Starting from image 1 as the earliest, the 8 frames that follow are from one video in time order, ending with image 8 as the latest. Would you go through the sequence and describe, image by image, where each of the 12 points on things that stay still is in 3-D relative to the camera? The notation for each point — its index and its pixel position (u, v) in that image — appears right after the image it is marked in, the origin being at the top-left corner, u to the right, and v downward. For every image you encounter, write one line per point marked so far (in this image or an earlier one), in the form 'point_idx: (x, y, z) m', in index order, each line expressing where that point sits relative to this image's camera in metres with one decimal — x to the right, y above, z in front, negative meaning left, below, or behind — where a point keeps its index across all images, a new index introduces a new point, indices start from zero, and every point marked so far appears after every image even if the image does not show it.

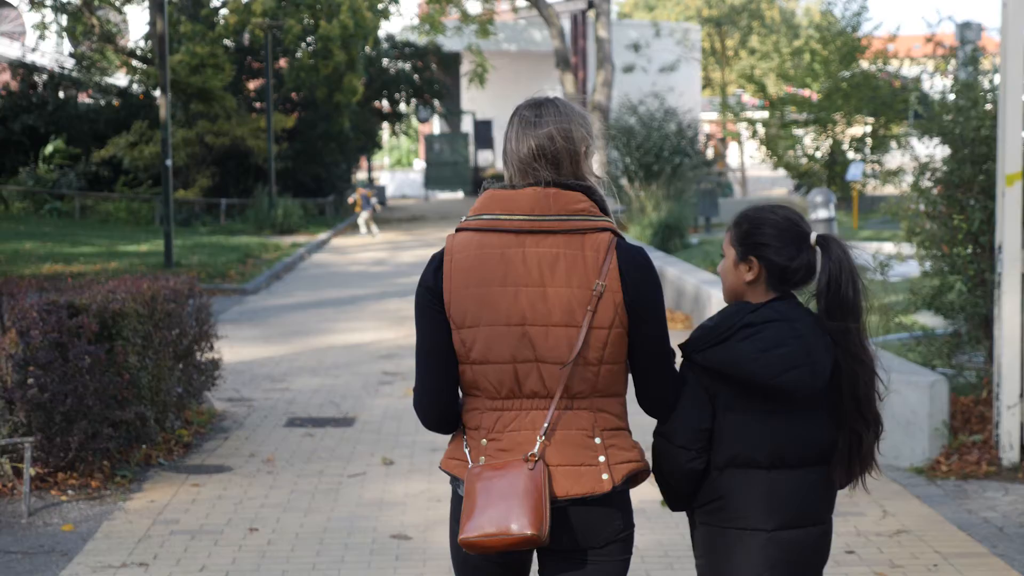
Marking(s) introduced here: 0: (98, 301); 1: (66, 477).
0: (-1.7, -0.1, +6.9) m
1: (-1.9, -0.8, +6.8) m
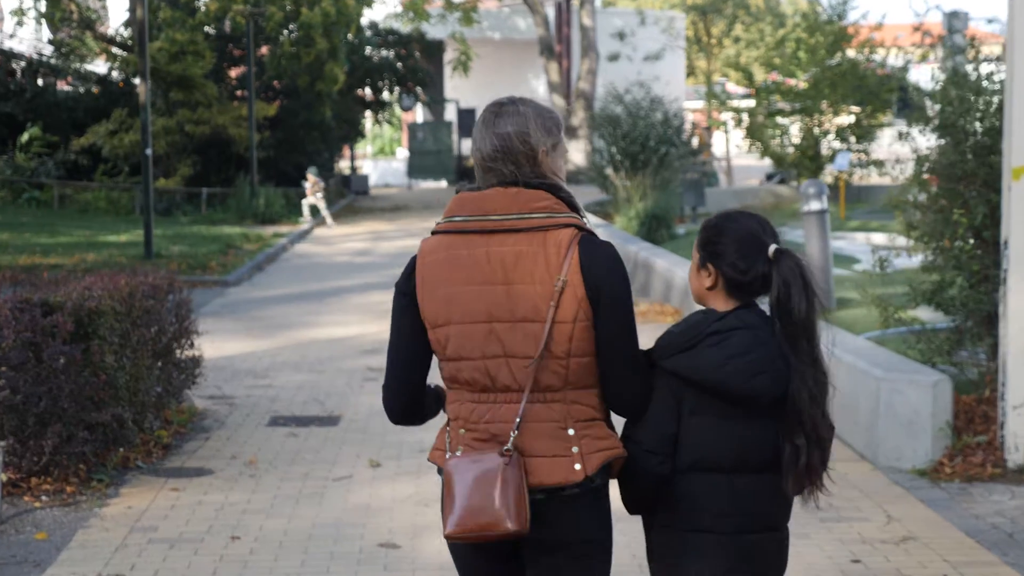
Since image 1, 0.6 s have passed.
0: (-1.8, 0.0, +6.6) m
1: (-1.9, -0.8, +6.6) m
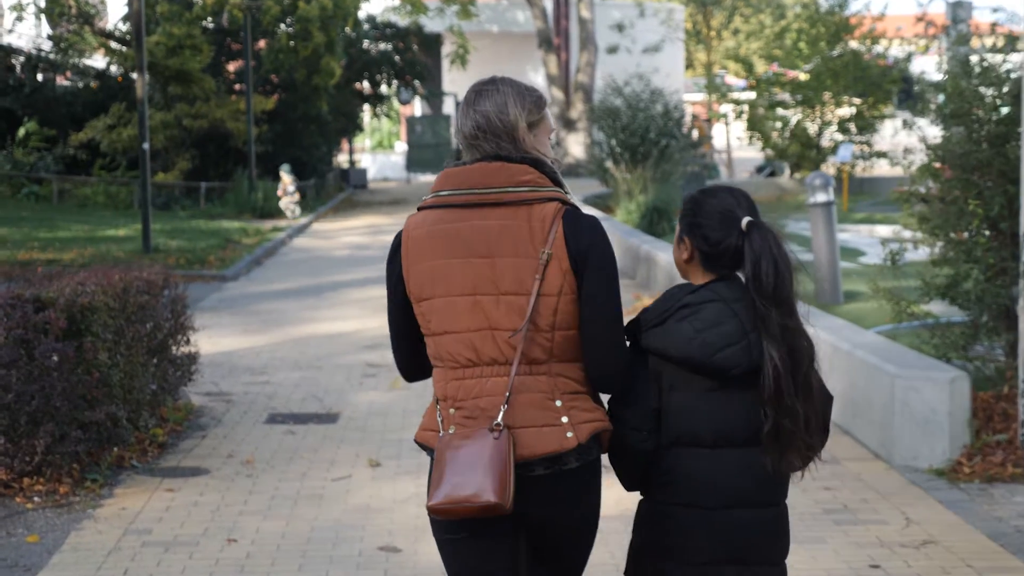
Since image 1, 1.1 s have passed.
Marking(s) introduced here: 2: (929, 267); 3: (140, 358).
0: (-1.8, 0.0, +6.4) m
1: (-1.9, -0.8, +6.4) m
2: (+2.1, +0.1, +8.3) m
3: (-1.7, -0.3, +7.3) m
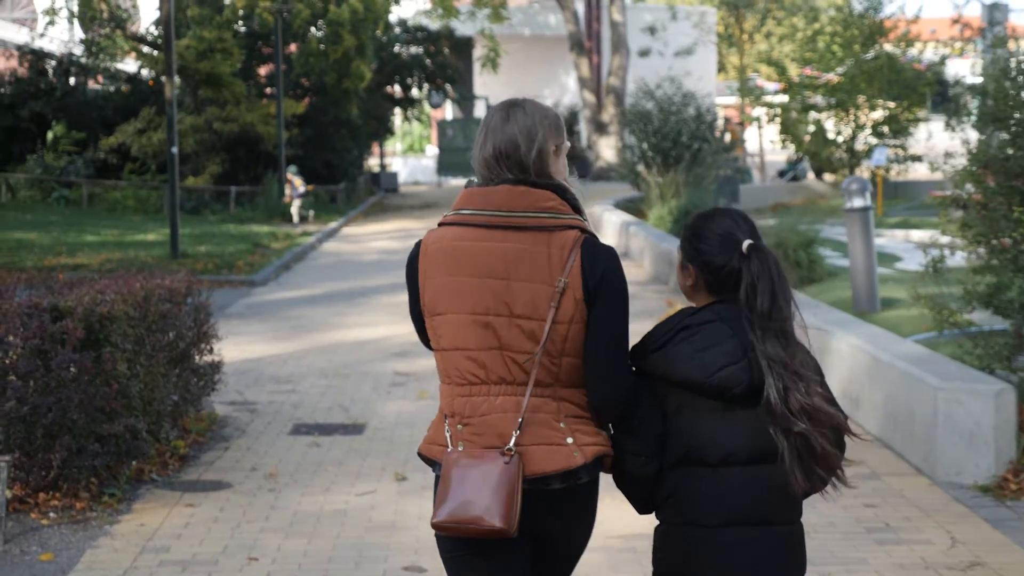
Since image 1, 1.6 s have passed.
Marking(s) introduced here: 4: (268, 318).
0: (-1.6, -0.1, +6.3) m
1: (-1.8, -0.8, +6.3) m
2: (+2.3, +0.1, +8.1) m
3: (-1.5, -0.4, +7.1) m
4: (-2.0, -0.3, +13.7) m
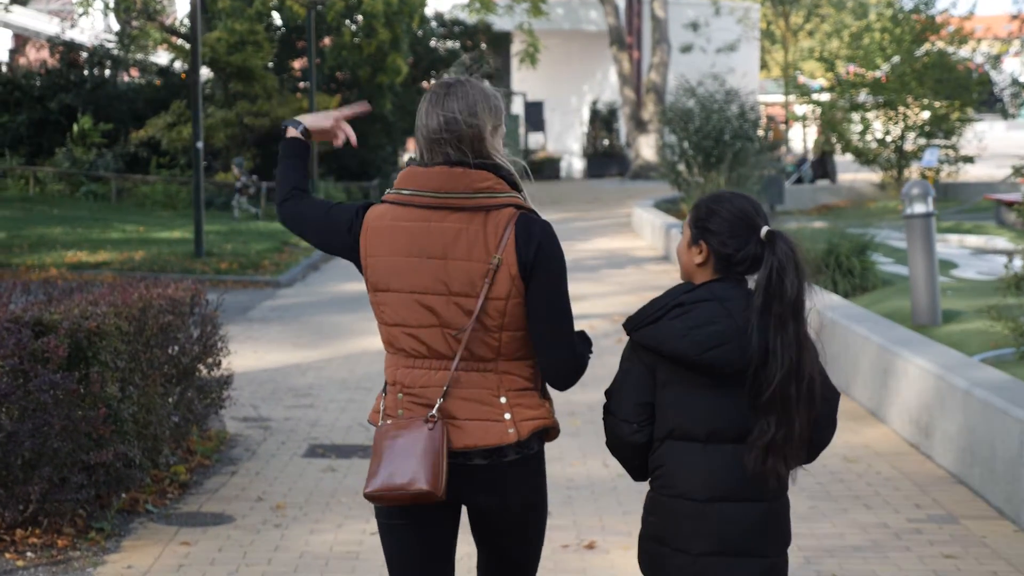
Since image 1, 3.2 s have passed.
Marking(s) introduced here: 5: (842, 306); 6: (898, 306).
0: (-1.5, -0.1, +5.6) m
1: (-1.7, -0.8, +5.6) m
2: (+2.4, 0.0, +7.4) m
3: (-1.4, -0.4, +6.4) m
4: (-1.8, -0.3, +13.1) m
5: (+2.0, -0.1, +10.0) m
6: (+2.8, -0.1, +11.8) m
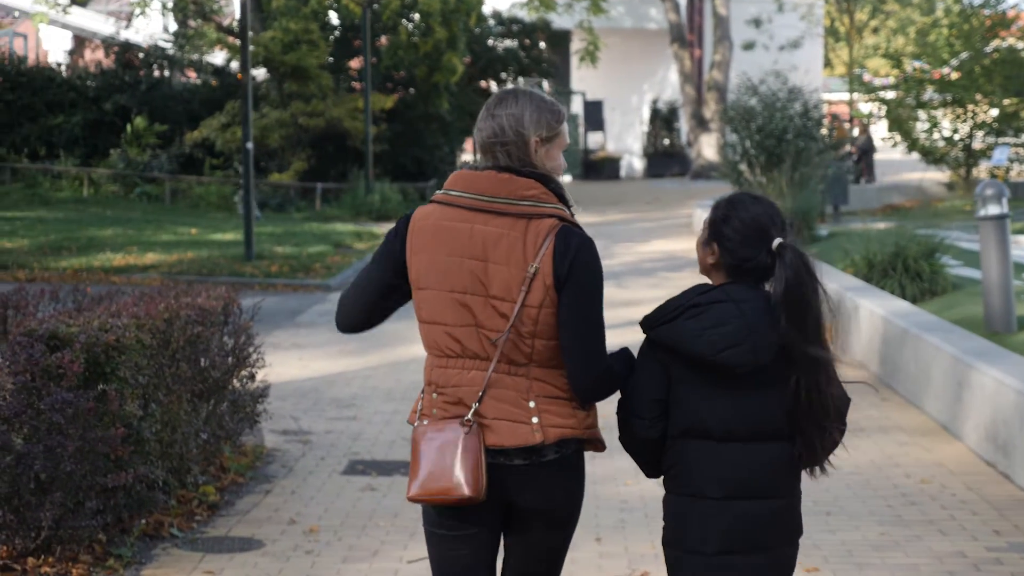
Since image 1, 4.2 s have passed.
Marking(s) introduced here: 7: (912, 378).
0: (-1.4, -0.1, +5.3) m
1: (-1.5, -0.9, +5.3) m
2: (+2.6, -0.1, +6.8) m
3: (-1.2, -0.4, +6.1) m
4: (-1.3, -0.3, +12.7) m
5: (+2.3, -0.2, +9.5) m
6: (+3.2, -0.2, +11.3) m
7: (+2.2, -0.5, +8.8) m
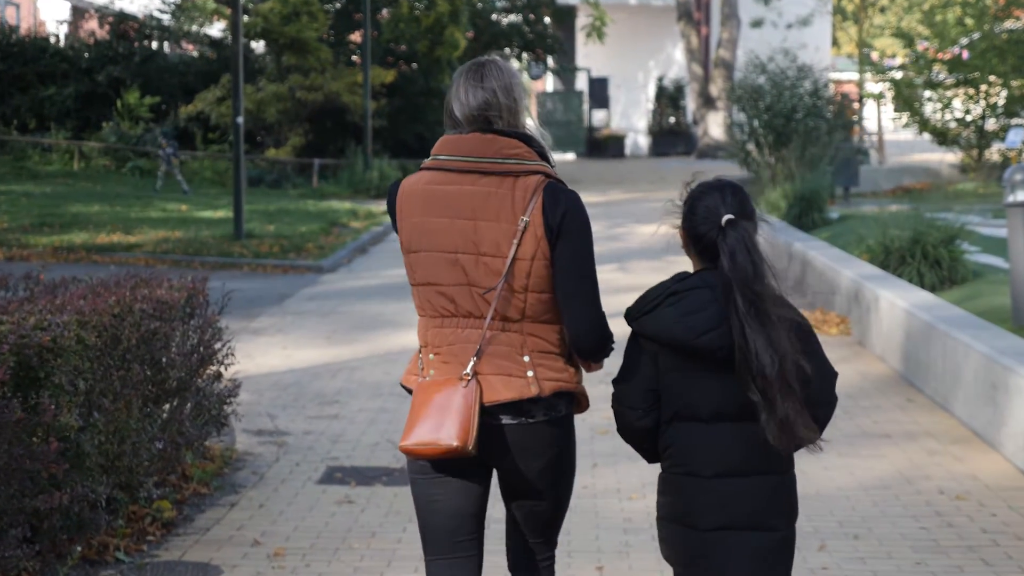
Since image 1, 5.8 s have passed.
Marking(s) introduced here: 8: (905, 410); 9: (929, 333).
0: (-1.4, -0.1, +4.6) m
1: (-1.6, -0.9, +4.6) m
2: (+2.6, -0.1, +6.2) m
3: (-1.2, -0.4, +5.4) m
4: (-1.4, -0.2, +12.1) m
5: (+2.3, -0.1, +8.9) m
6: (+3.2, -0.1, +10.6) m
7: (+2.1, -0.5, +8.2) m
8: (+2.0, -0.6, +8.2) m
9: (+2.1, -0.2, +8.3) m
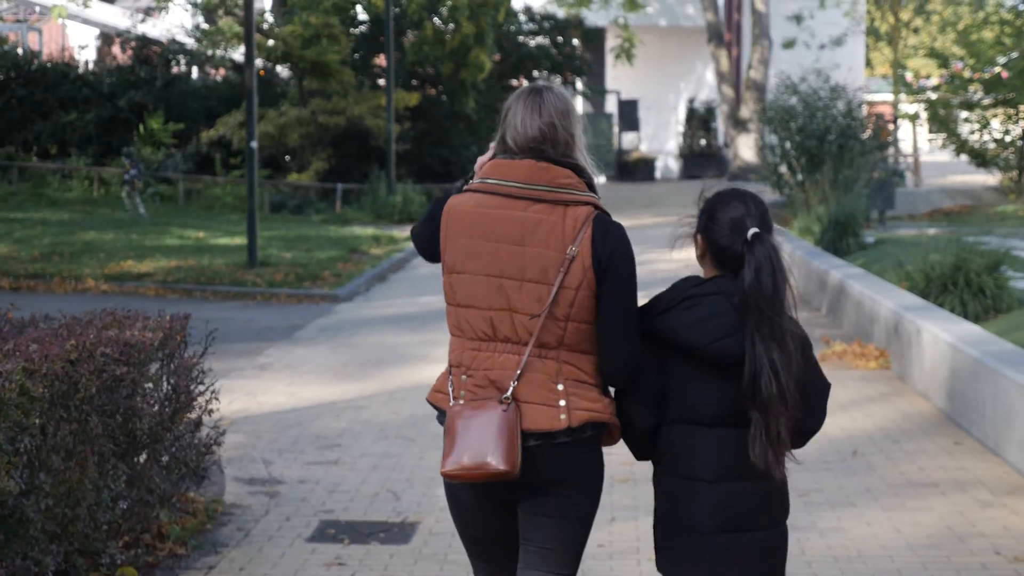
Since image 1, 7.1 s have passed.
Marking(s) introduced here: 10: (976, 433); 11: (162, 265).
0: (-1.4, -0.2, +4.0) m
1: (-1.6, -1.0, +4.1) m
2: (+2.6, -0.2, +5.5) m
3: (-1.2, -0.5, +4.8) m
4: (-1.2, -0.4, +11.5) m
5: (+2.4, -0.3, +8.2) m
6: (+3.3, -0.3, +10.0) m
7: (+2.2, -0.6, +7.5) m
8: (+2.0, -0.8, +7.5) m
9: (+2.2, -0.4, +7.7) m
10: (+2.2, -0.7, +7.8) m
11: (-3.4, +0.2, +15.9) m
